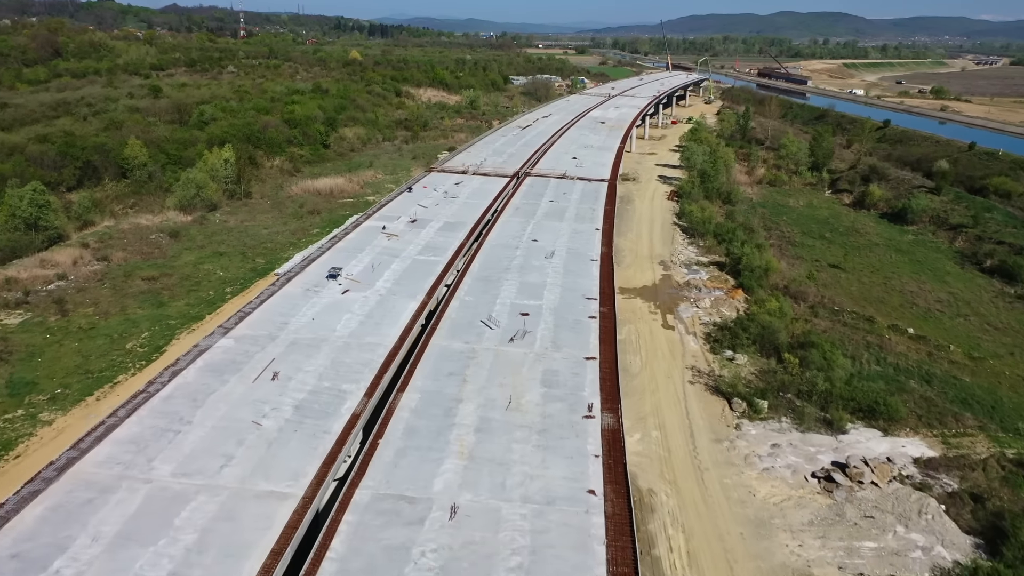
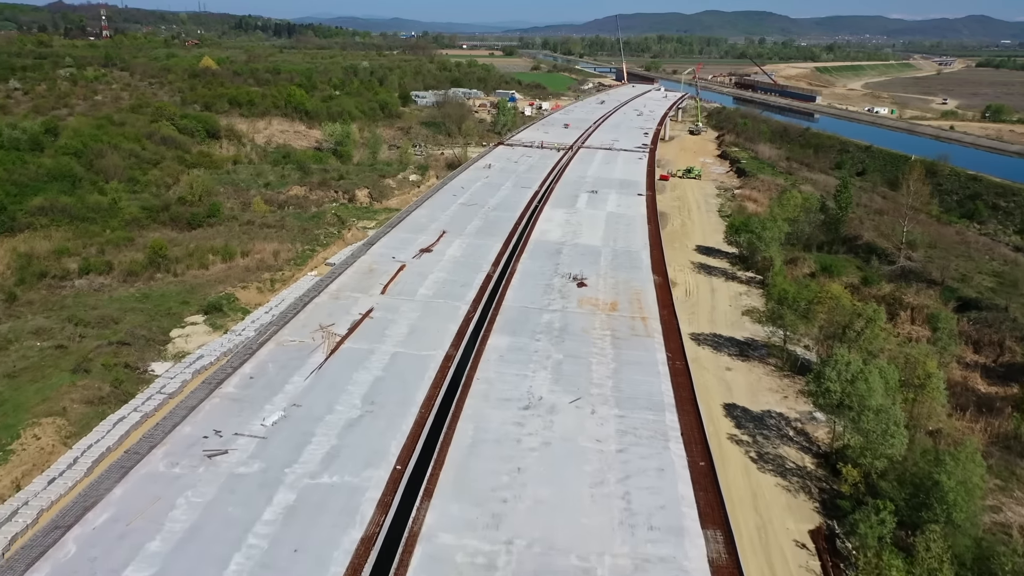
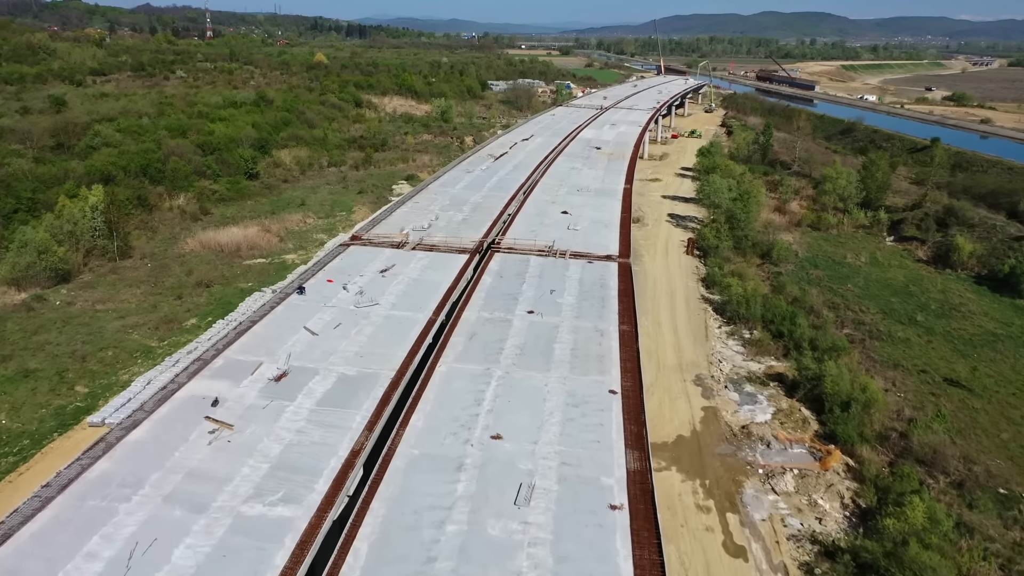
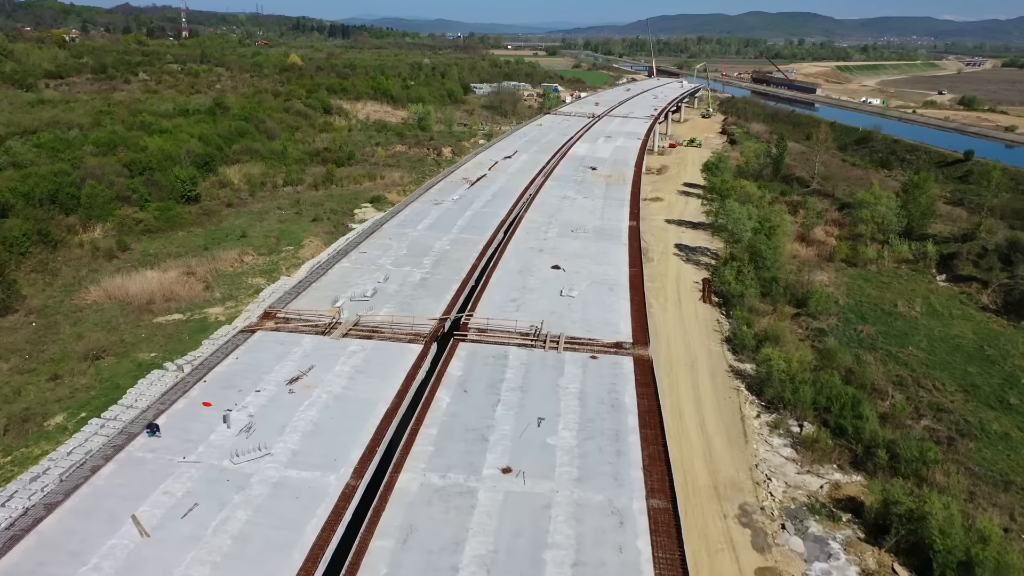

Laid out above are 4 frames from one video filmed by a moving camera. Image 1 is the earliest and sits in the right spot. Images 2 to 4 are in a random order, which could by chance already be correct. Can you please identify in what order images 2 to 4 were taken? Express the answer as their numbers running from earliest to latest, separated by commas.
3, 4, 2
